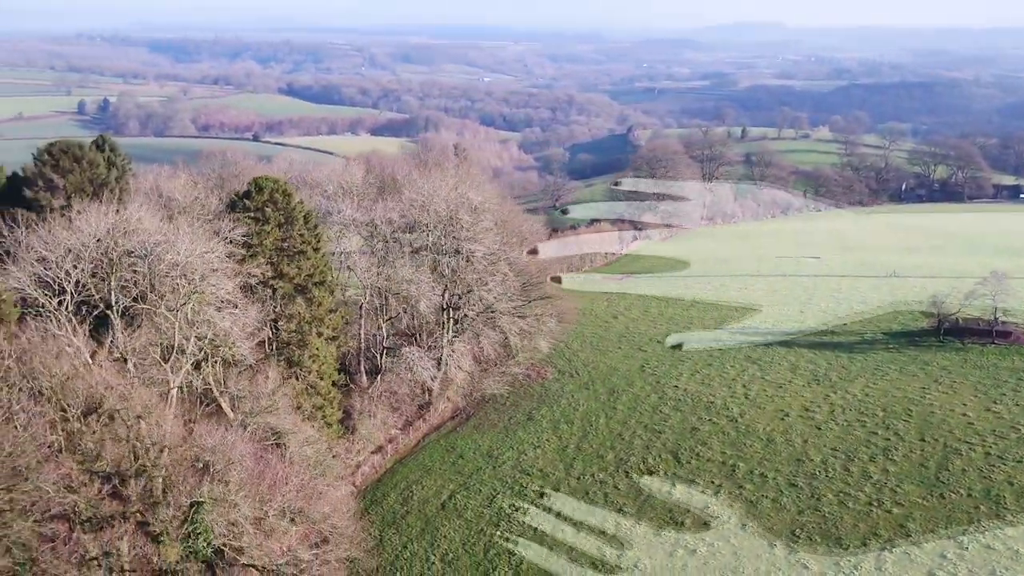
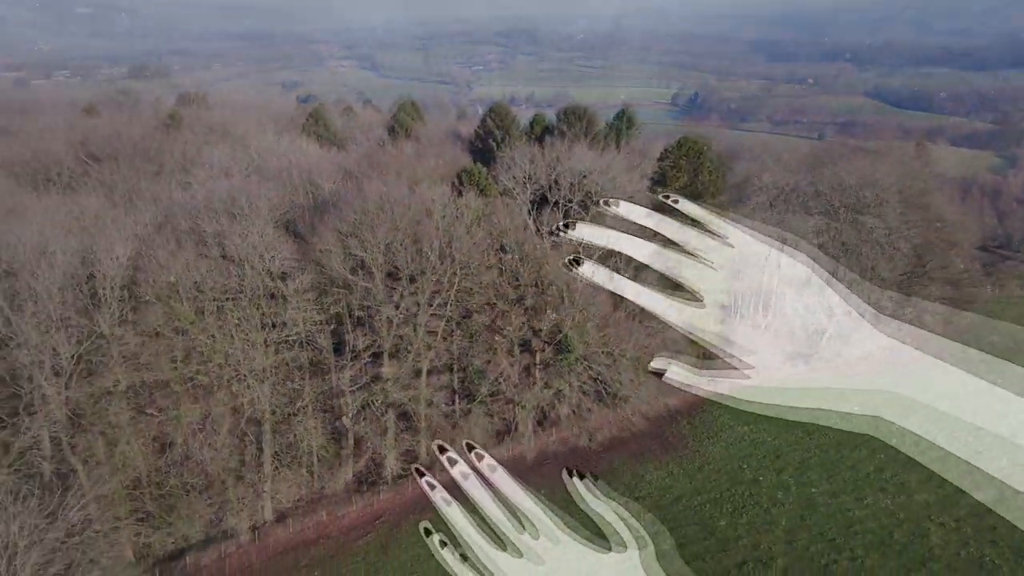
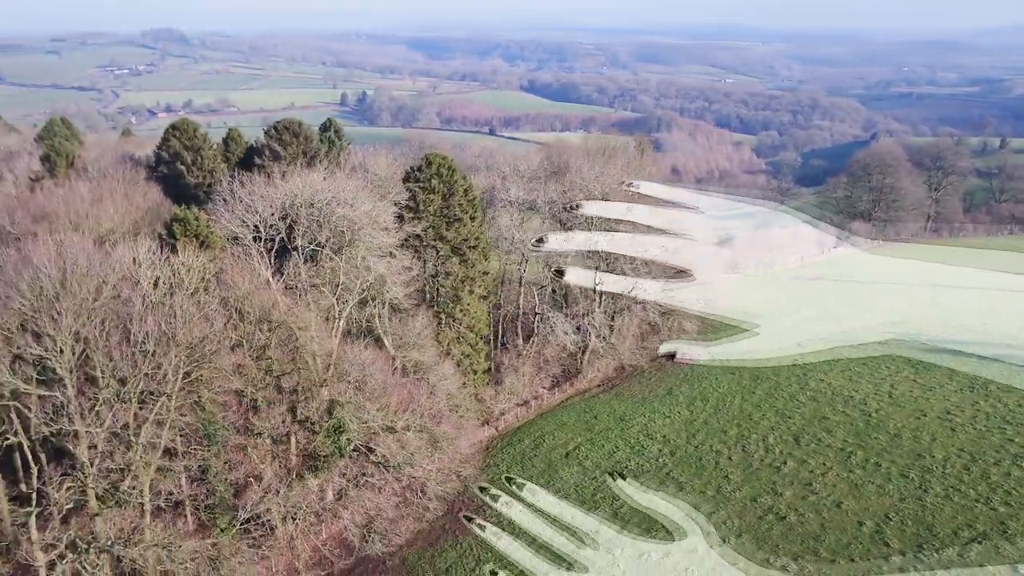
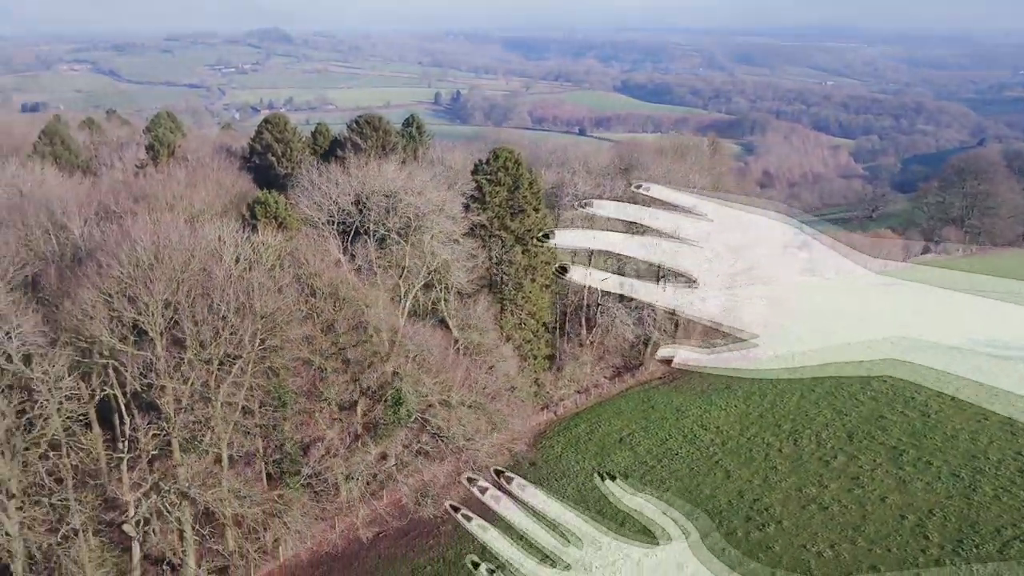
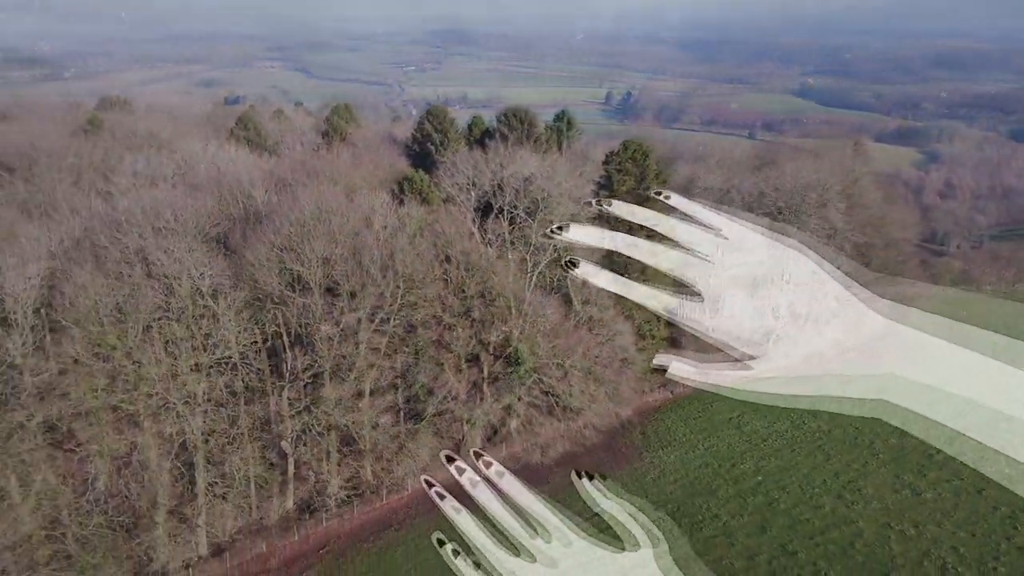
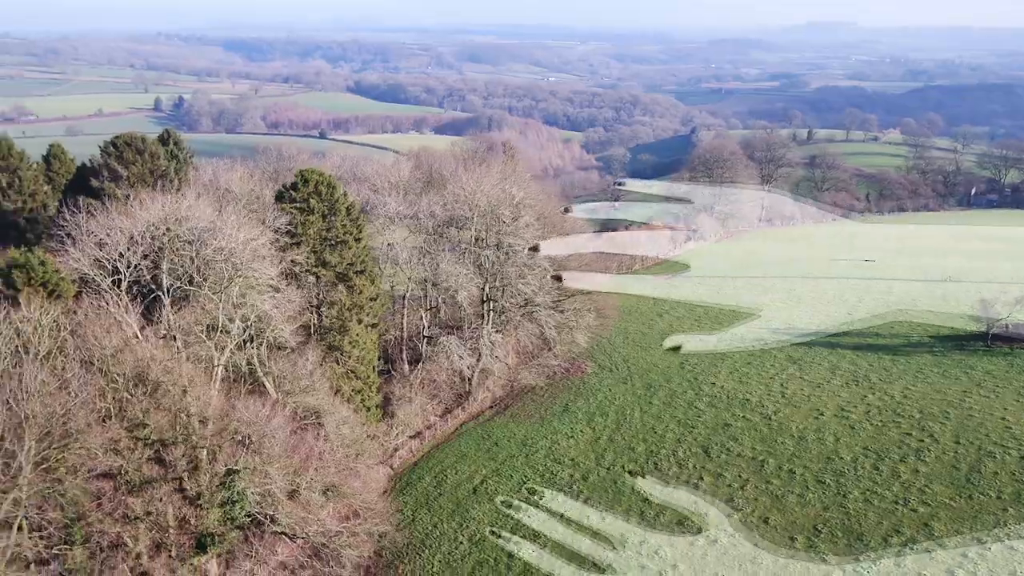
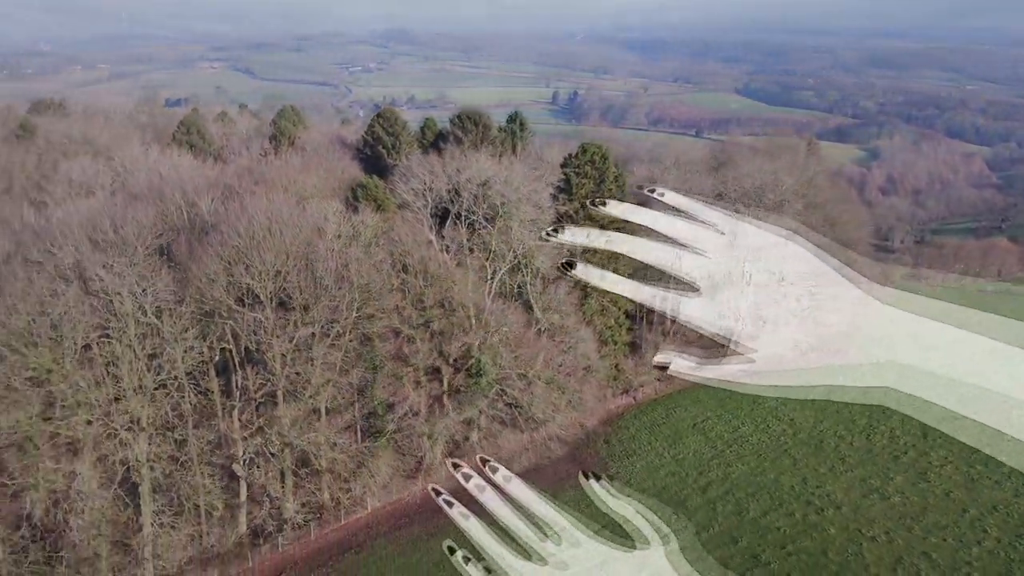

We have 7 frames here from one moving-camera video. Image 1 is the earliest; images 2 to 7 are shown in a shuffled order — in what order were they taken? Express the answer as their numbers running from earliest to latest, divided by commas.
6, 3, 4, 7, 5, 2
